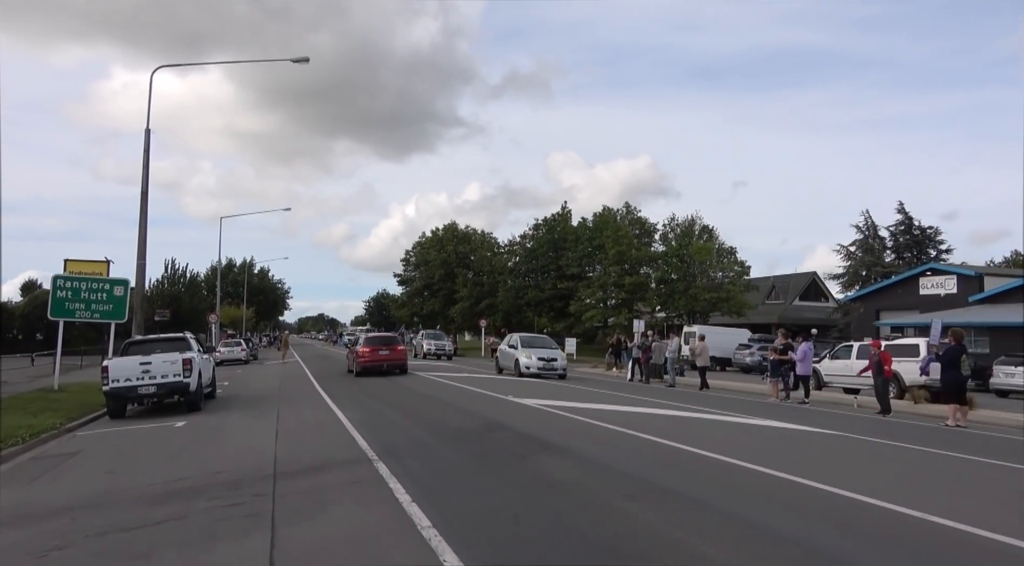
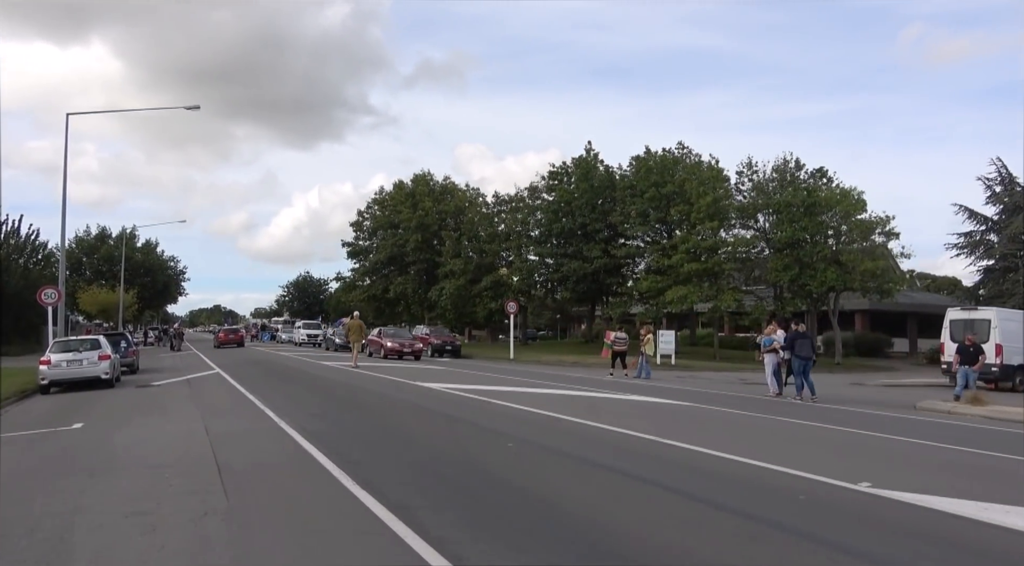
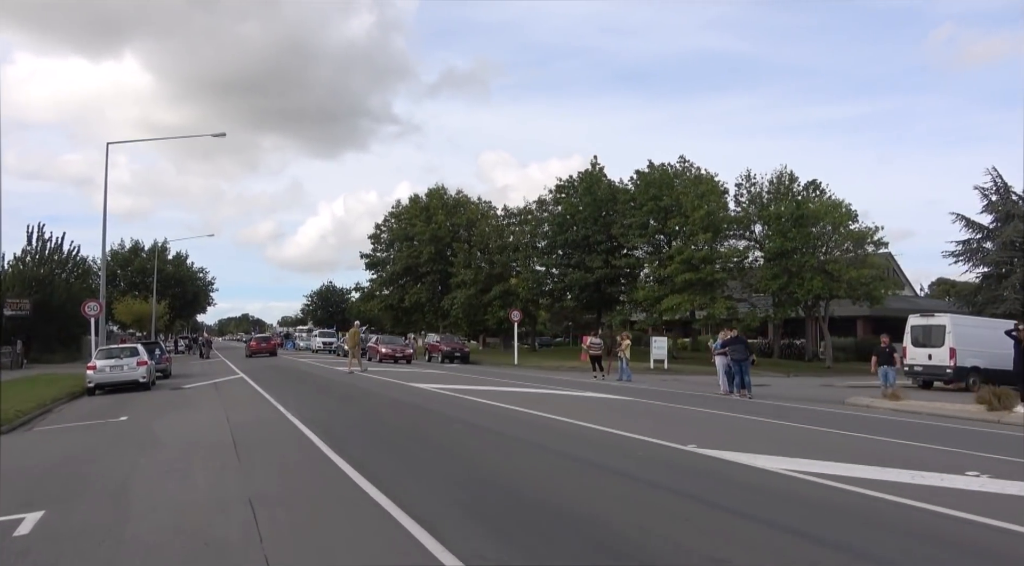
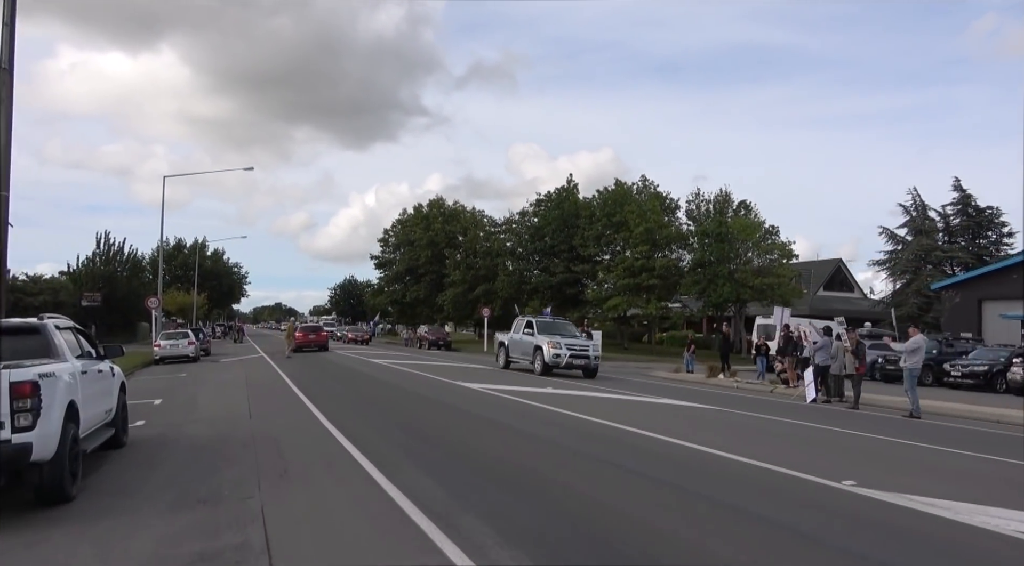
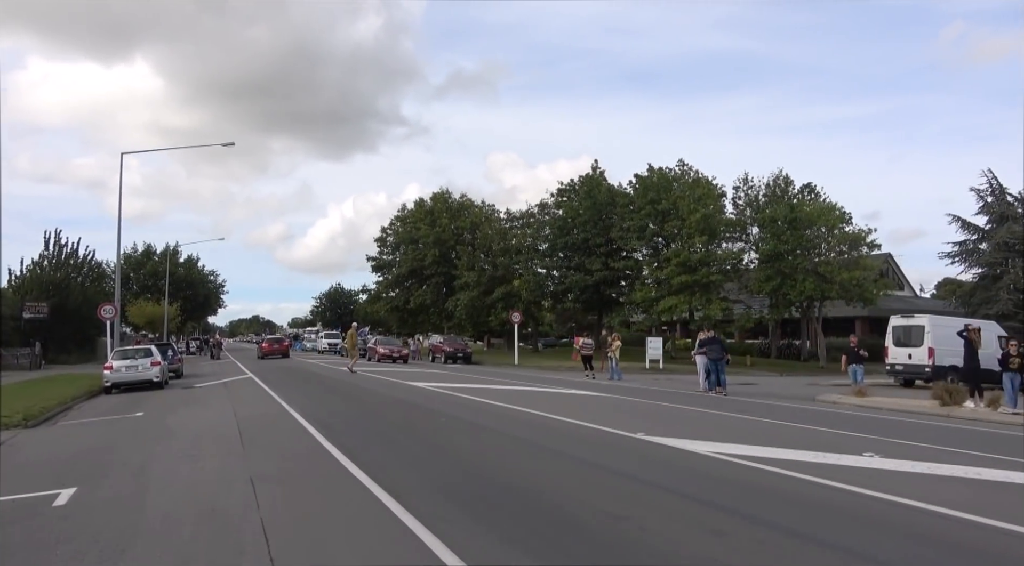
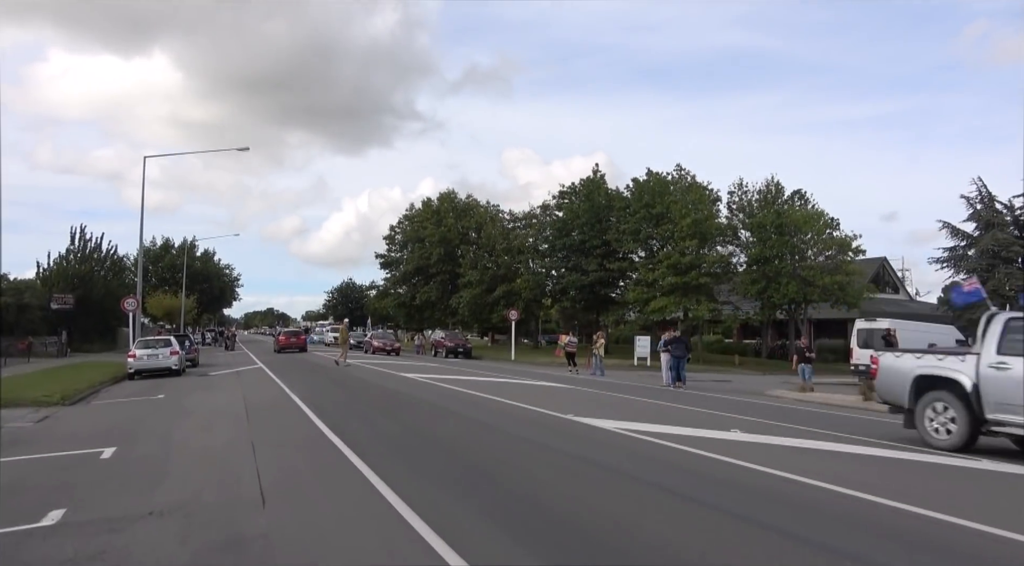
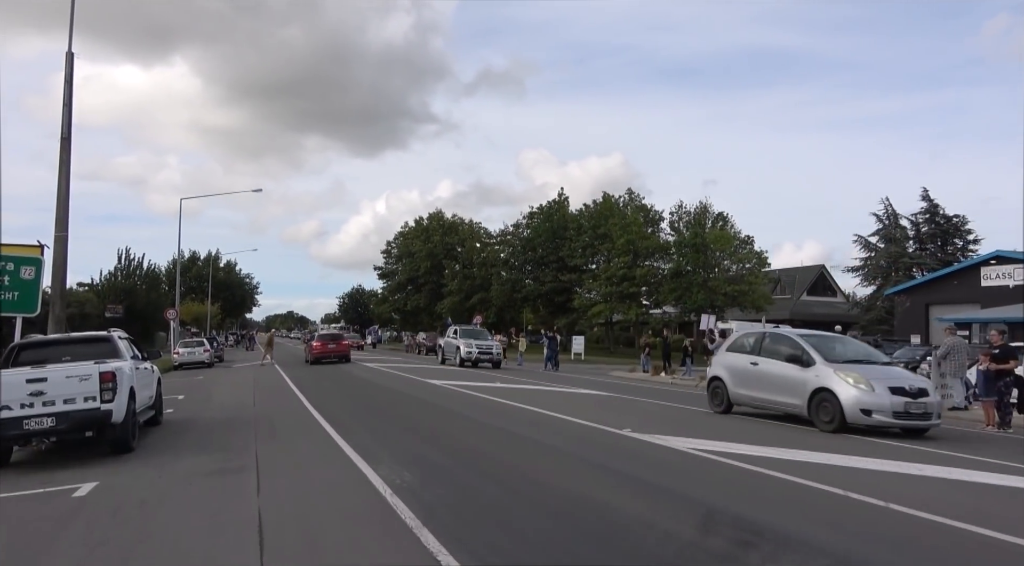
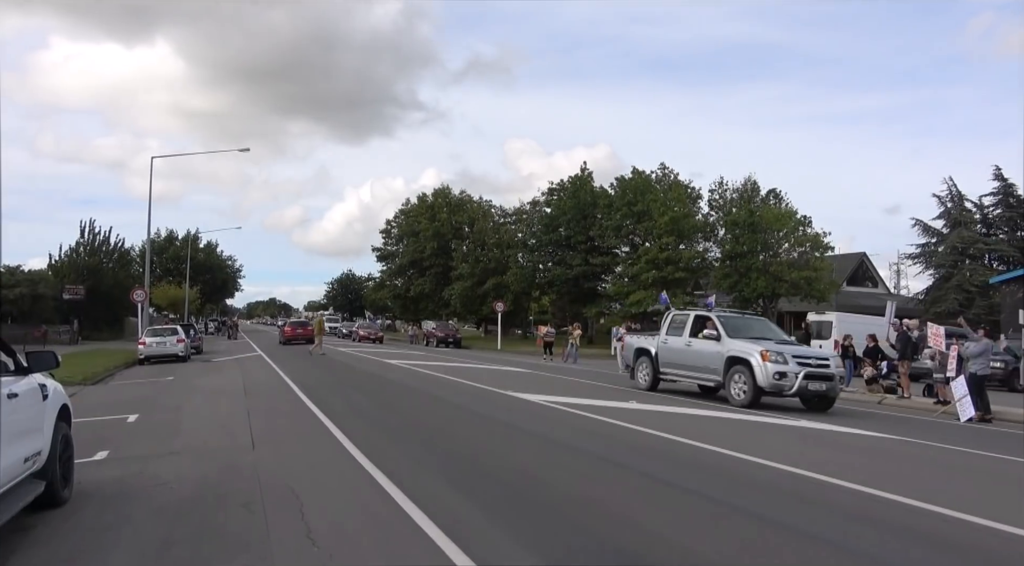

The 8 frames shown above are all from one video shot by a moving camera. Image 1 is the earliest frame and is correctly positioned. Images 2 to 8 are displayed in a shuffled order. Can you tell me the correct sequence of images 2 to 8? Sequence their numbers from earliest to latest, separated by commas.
7, 4, 8, 6, 5, 3, 2
